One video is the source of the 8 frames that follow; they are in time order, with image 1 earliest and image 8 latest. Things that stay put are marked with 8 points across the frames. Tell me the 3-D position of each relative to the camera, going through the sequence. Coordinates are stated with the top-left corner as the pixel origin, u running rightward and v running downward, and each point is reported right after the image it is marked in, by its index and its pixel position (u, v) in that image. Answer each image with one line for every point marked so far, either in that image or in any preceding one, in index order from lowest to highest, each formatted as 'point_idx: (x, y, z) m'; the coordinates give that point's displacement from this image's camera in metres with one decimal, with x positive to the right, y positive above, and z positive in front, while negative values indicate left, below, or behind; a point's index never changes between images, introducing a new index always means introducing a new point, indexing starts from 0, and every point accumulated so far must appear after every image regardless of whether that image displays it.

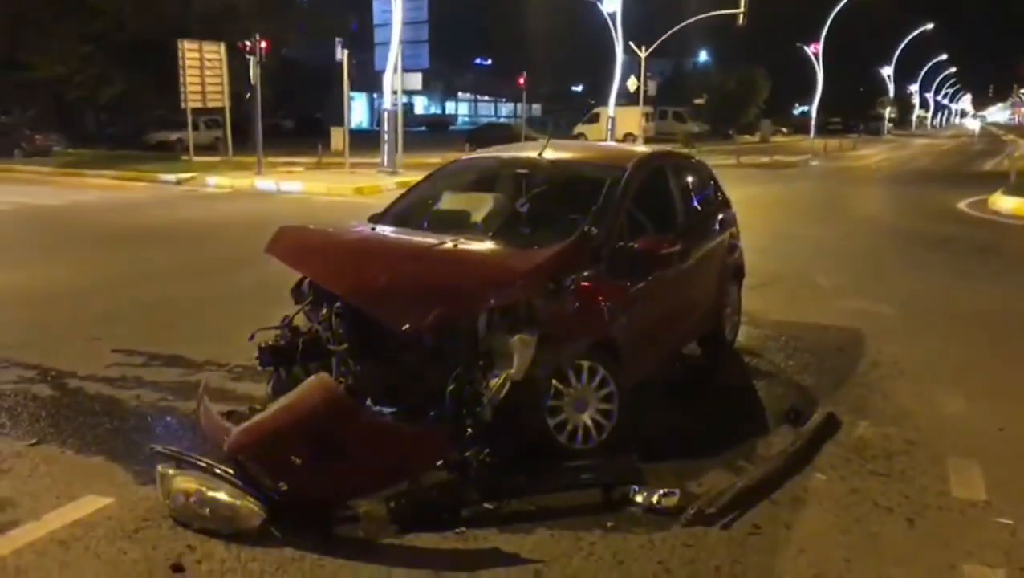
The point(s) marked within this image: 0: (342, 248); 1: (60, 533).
0: (-1.0, +0.2, +5.7) m
1: (-2.1, -1.1, +4.5) m
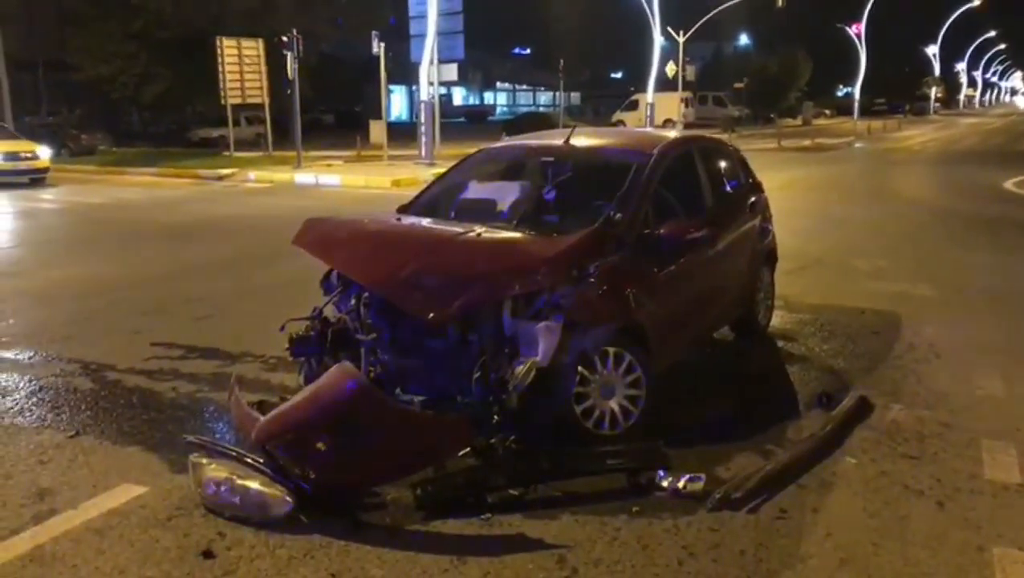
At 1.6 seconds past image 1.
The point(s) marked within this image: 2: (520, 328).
0: (-0.8, +0.3, +5.7) m
1: (-2.0, -1.1, +4.7) m
2: (+0.1, -0.2, +5.4) m
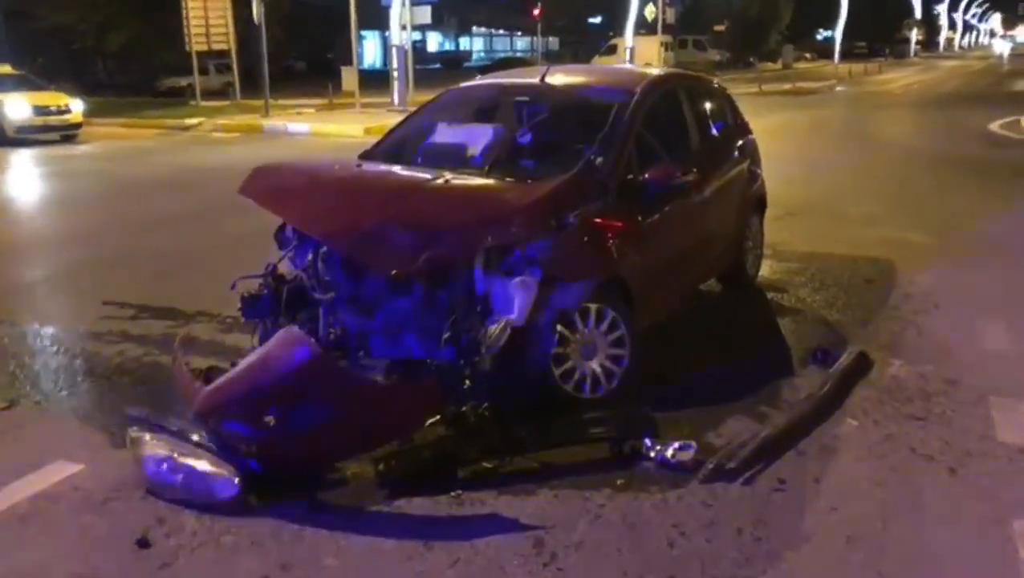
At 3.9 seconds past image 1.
0: (-1.0, +0.5, +5.2) m
1: (-2.1, -0.9, +4.2) m
2: (-0.1, 0.0, +4.9) m
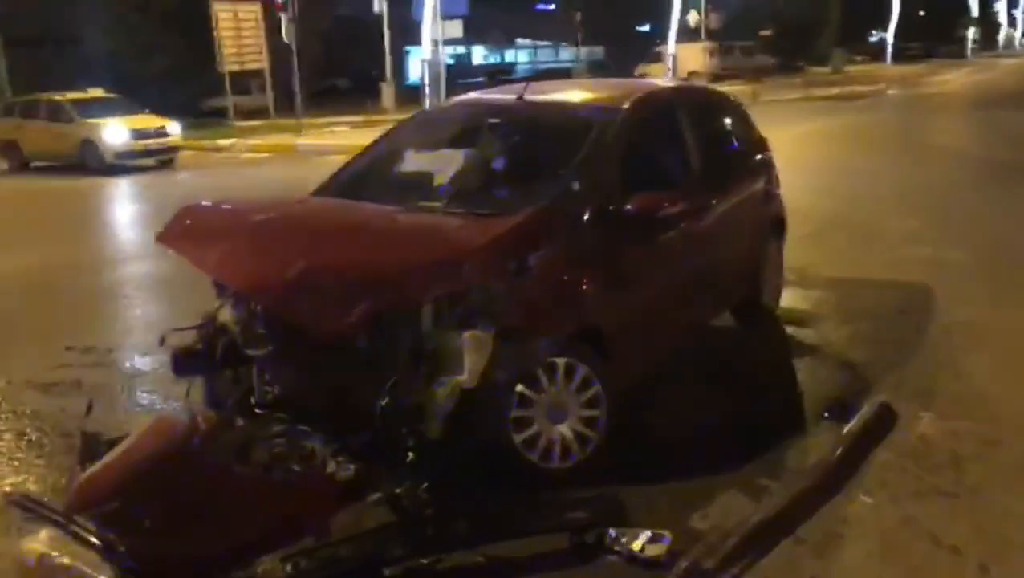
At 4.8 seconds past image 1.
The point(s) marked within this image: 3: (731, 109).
0: (-1.2, +0.3, +4.6) m
1: (-2.3, -1.2, +3.6) m
2: (-0.3, -0.2, +4.2) m
3: (+1.5, +1.2, +6.8) m
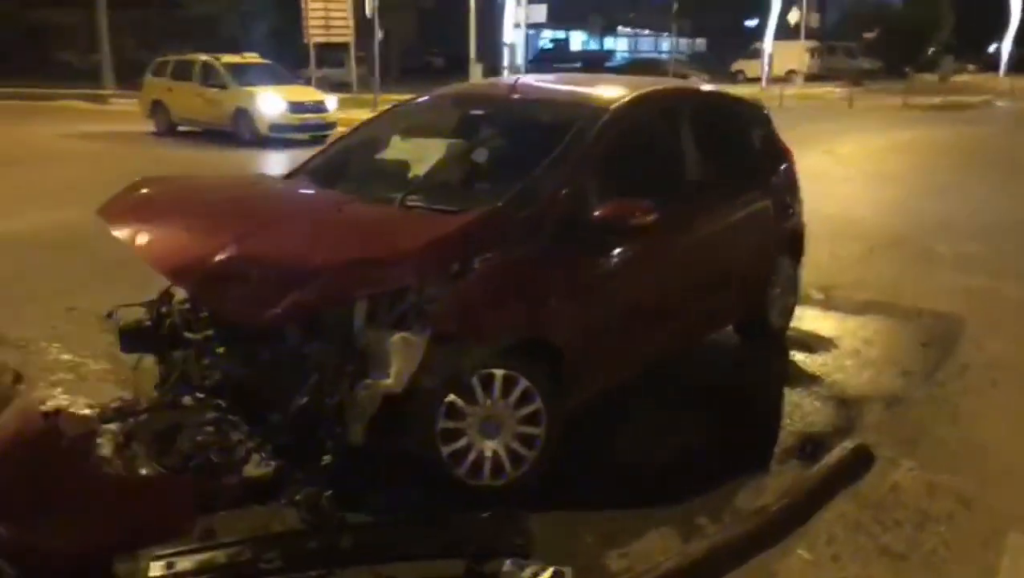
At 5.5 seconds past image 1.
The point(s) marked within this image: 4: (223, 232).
0: (-1.4, +0.4, +4.4) m
1: (-2.7, -1.0, +3.6) m
2: (-0.6, -0.2, +4.0) m
3: (+1.6, +1.1, +6.4) m
4: (-1.2, +0.2, +4.2) m
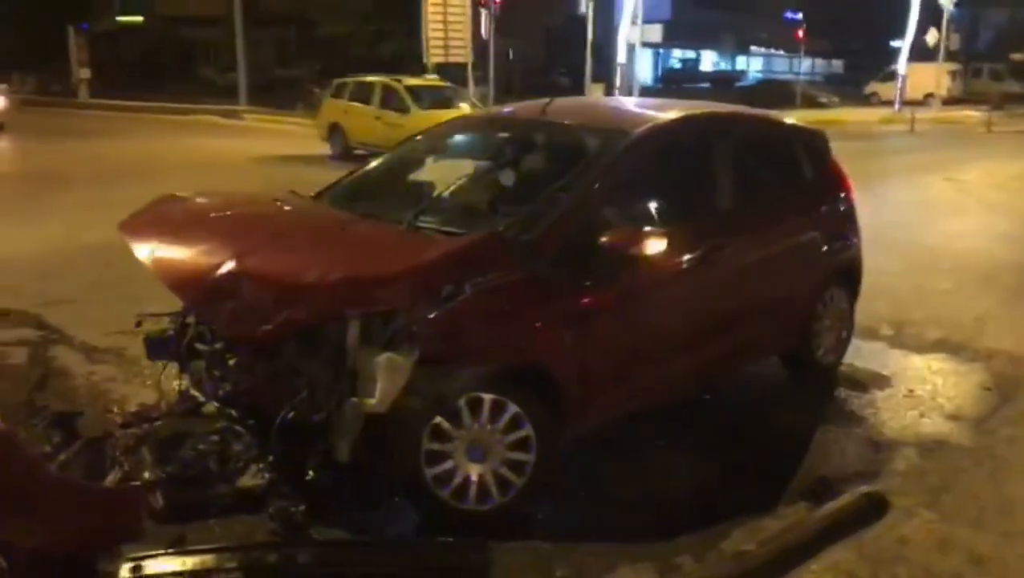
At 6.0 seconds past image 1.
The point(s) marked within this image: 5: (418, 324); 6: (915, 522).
0: (-1.4, +0.3, +4.6) m
1: (-2.9, -1.0, +3.9) m
2: (-0.7, -0.3, +4.1) m
3: (+1.8, +0.9, +6.2) m
4: (-1.3, +0.2, +4.4) m
5: (-0.4, -0.1, +4.1) m
6: (+1.8, -1.0, +4.3) m
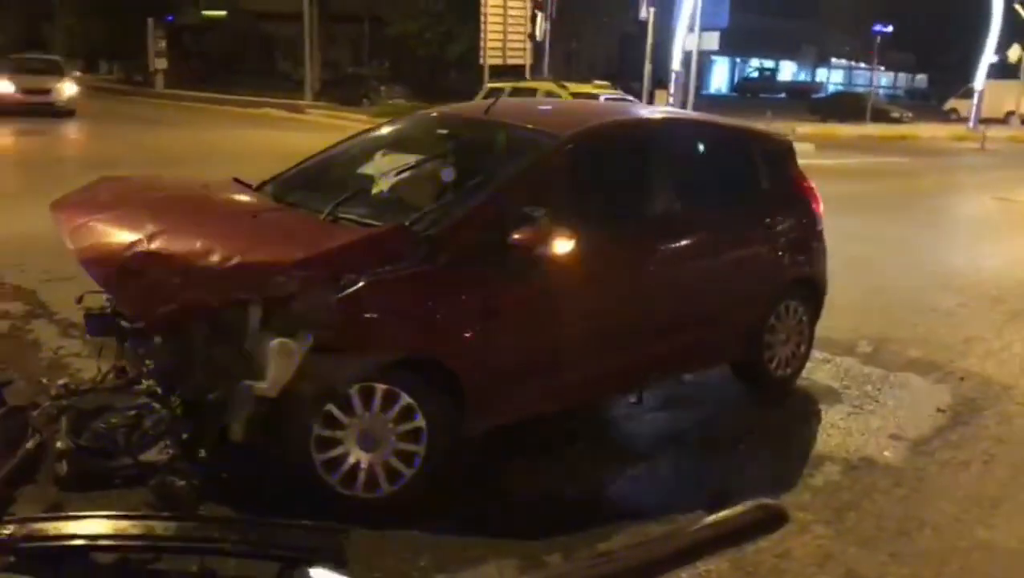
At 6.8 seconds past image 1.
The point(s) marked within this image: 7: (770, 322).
0: (-1.8, +0.4, +4.8) m
1: (-3.4, -0.9, +4.2) m
2: (-1.1, -0.2, +4.2) m
3: (+1.6, +0.8, +6.1) m
4: (-1.7, +0.3, +4.5) m
5: (-0.9, -0.1, +4.2) m
6: (+1.3, -1.1, +4.2) m
7: (+1.6, -0.2, +6.1) m
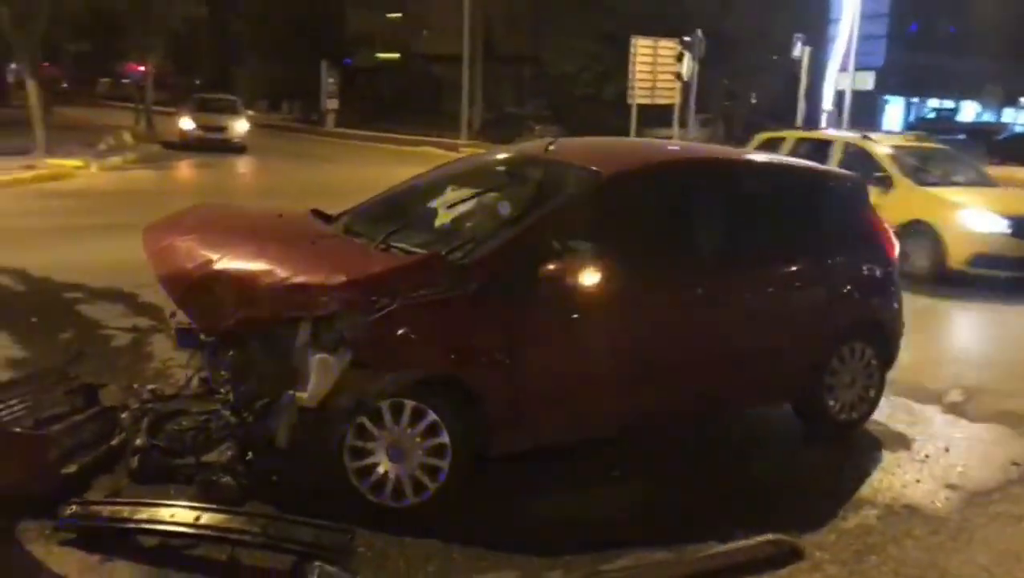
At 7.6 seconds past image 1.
0: (-1.6, +0.3, +5.3) m
1: (-3.3, -0.9, +4.9) m
2: (-1.0, -0.3, +4.6) m
3: (+2.0, +0.6, +6.1) m
4: (-1.5, +0.2, +5.0) m
5: (-0.8, -0.2, +4.5) m
6: (+1.3, -1.2, +4.2) m
7: (+2.0, -0.5, +6.1) m
